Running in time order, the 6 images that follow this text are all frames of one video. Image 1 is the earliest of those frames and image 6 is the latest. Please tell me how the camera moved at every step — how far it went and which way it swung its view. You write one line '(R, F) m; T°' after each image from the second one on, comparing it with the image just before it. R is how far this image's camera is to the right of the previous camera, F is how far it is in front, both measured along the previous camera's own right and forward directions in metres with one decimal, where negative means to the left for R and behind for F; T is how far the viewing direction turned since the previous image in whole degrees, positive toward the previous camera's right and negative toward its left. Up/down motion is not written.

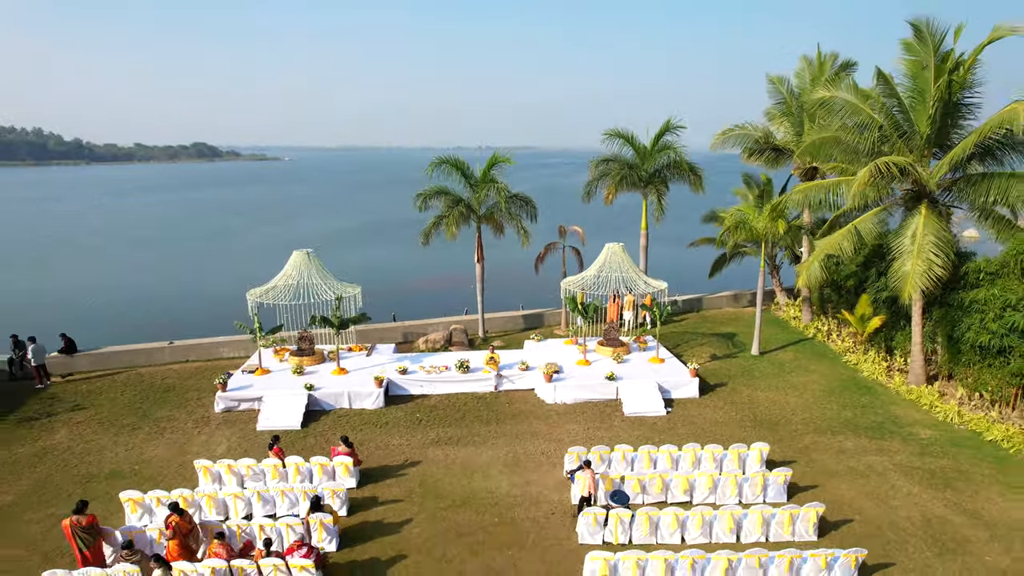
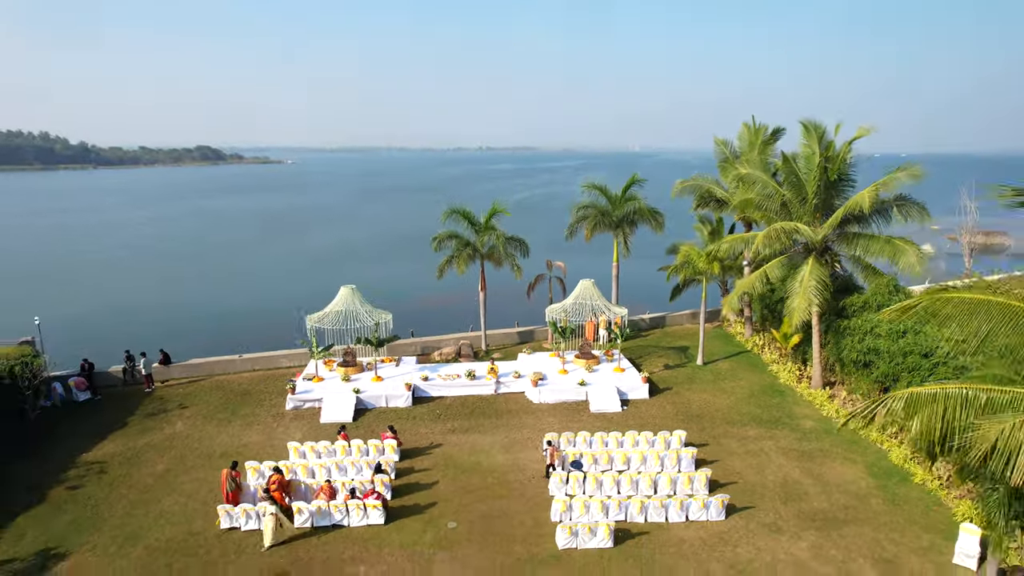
(+0.1, -3.8) m; 0°
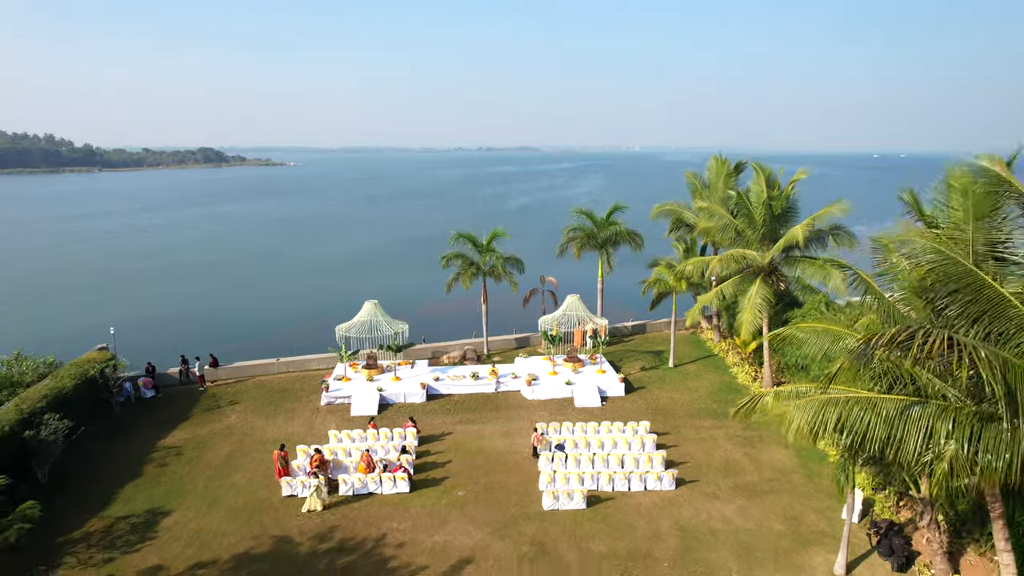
(+0.1, -2.9) m; 0°
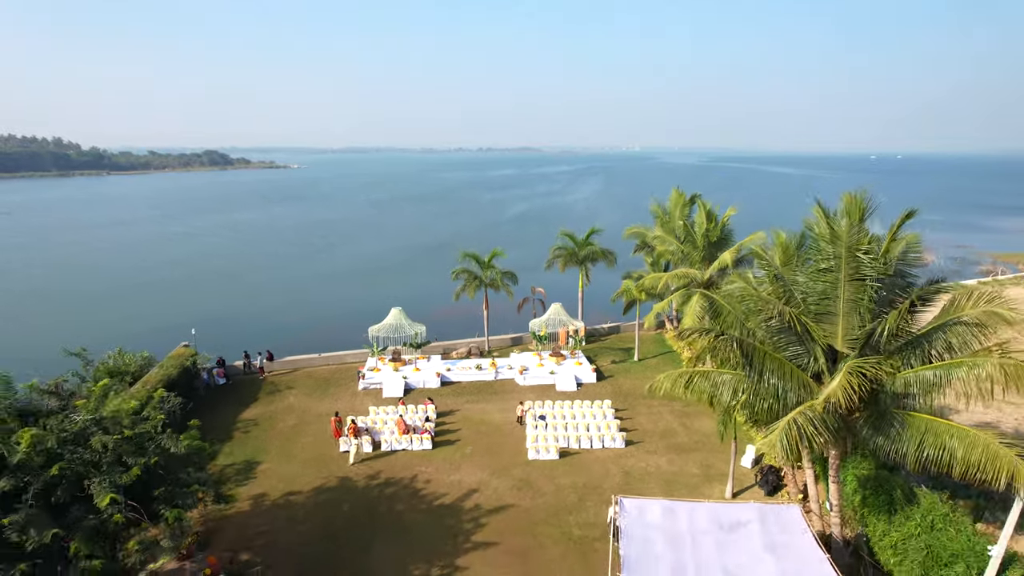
(+0.2, -5.0) m; 0°
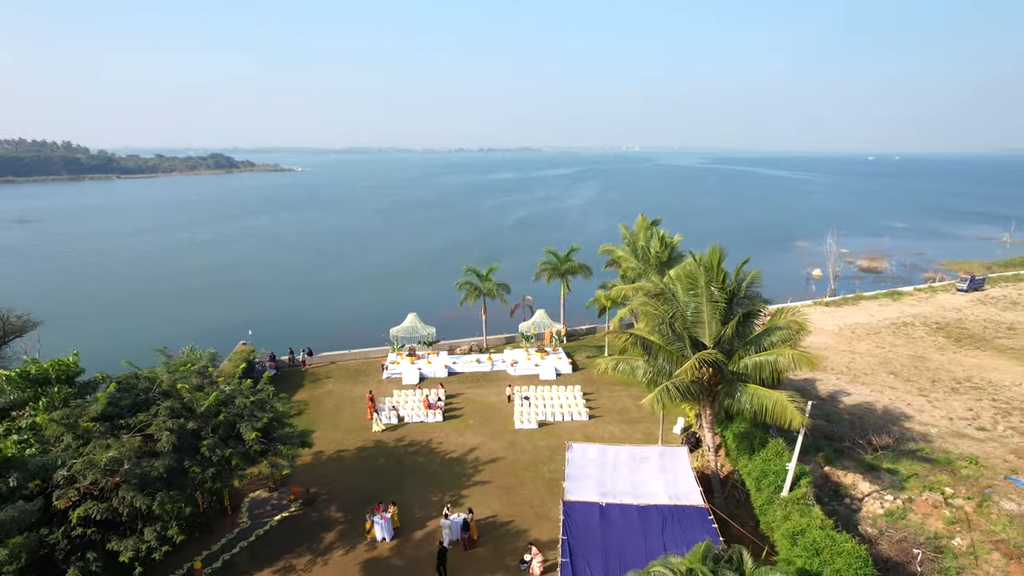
(+0.4, -5.8) m; 0°
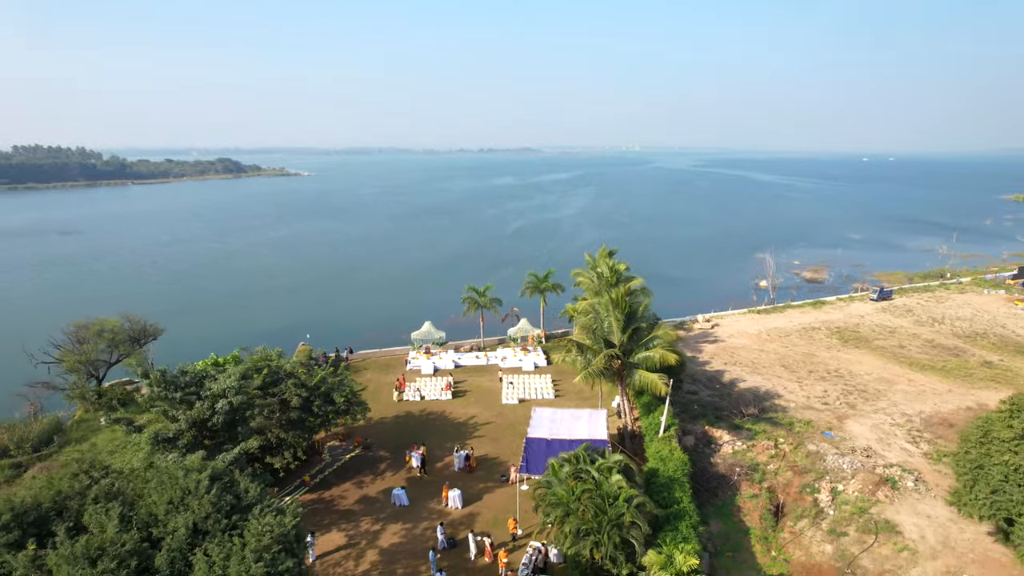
(+0.6, -9.9) m; 0°
